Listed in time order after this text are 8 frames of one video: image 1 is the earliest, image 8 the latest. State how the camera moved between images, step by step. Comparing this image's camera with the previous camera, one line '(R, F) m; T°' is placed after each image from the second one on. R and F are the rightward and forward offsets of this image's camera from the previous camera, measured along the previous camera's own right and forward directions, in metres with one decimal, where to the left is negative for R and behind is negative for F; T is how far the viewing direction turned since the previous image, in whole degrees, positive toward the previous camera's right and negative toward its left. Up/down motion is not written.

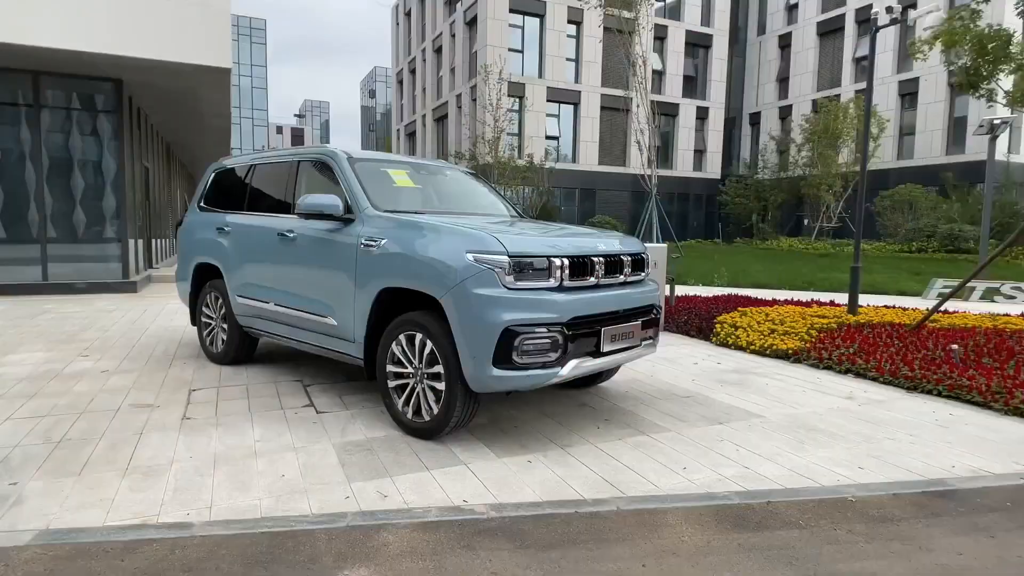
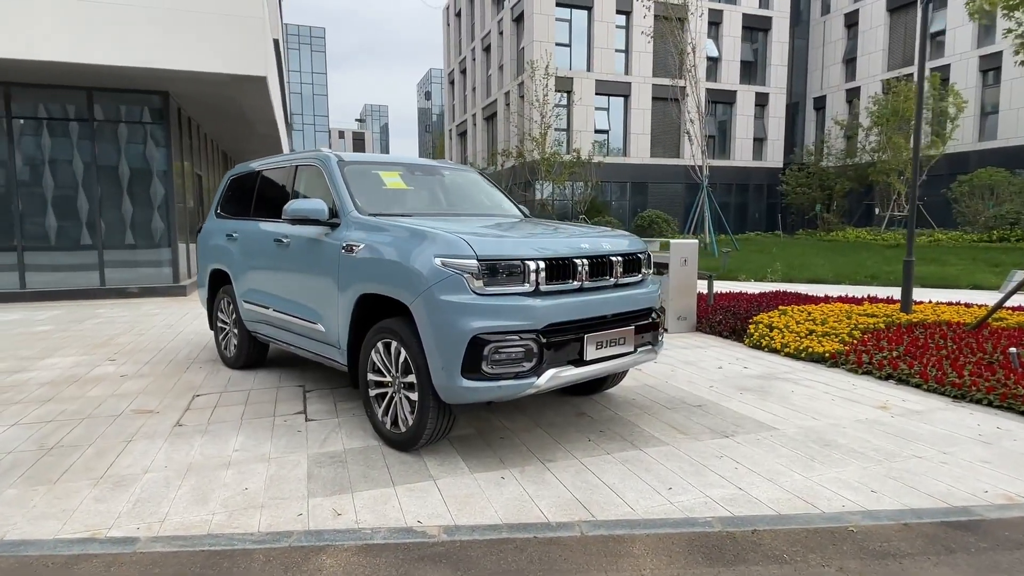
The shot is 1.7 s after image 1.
(+0.5, +0.2) m; -6°
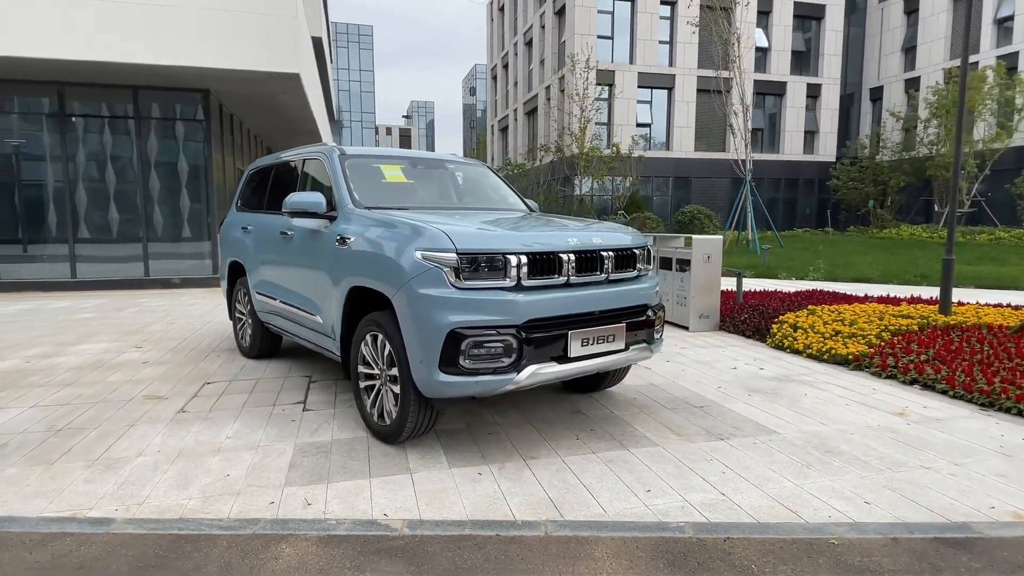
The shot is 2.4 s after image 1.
(+0.4, +0.1) m; -4°
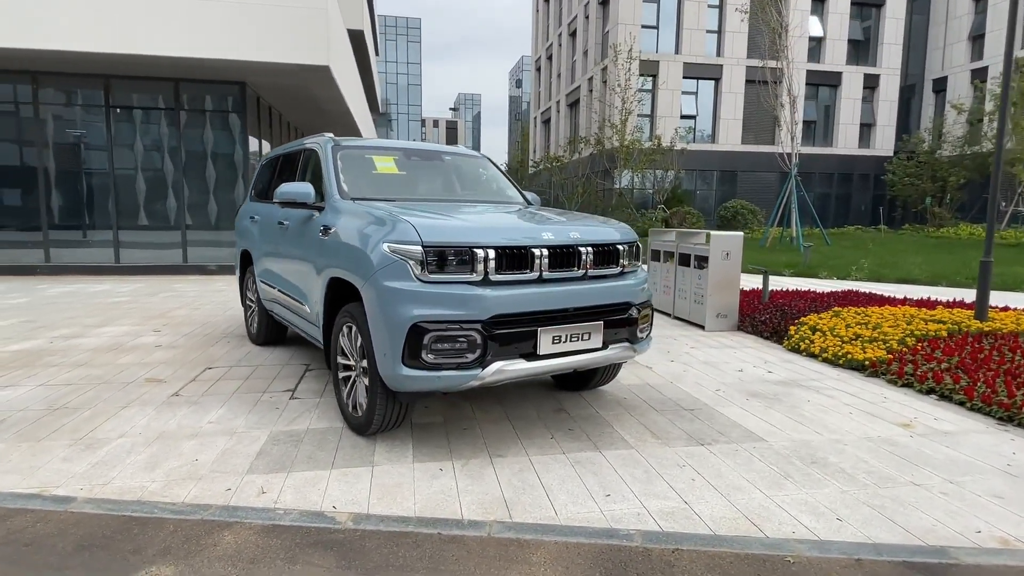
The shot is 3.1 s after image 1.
(+0.5, +0.1) m; -4°
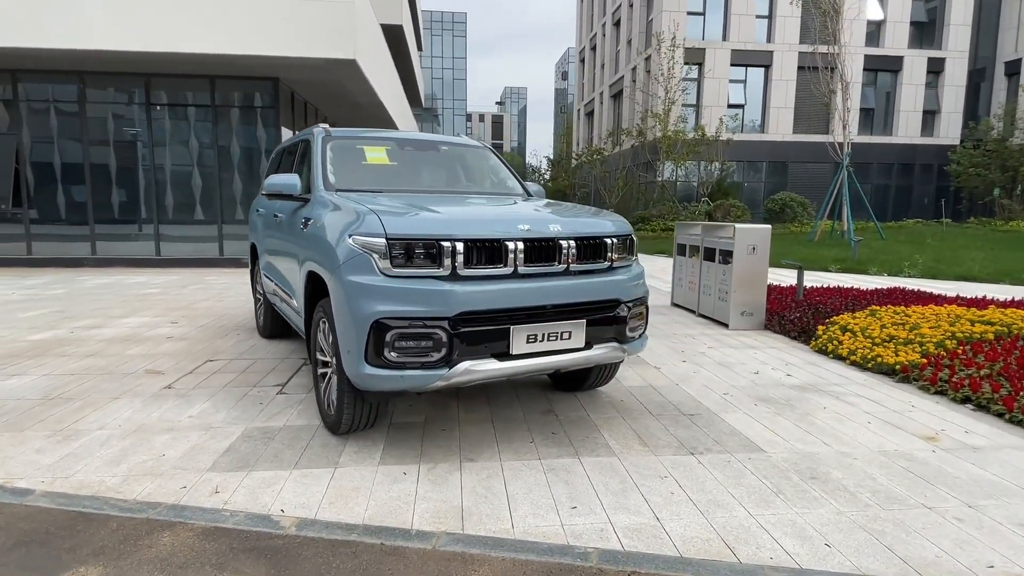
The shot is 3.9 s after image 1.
(+0.4, +0.2) m; -5°
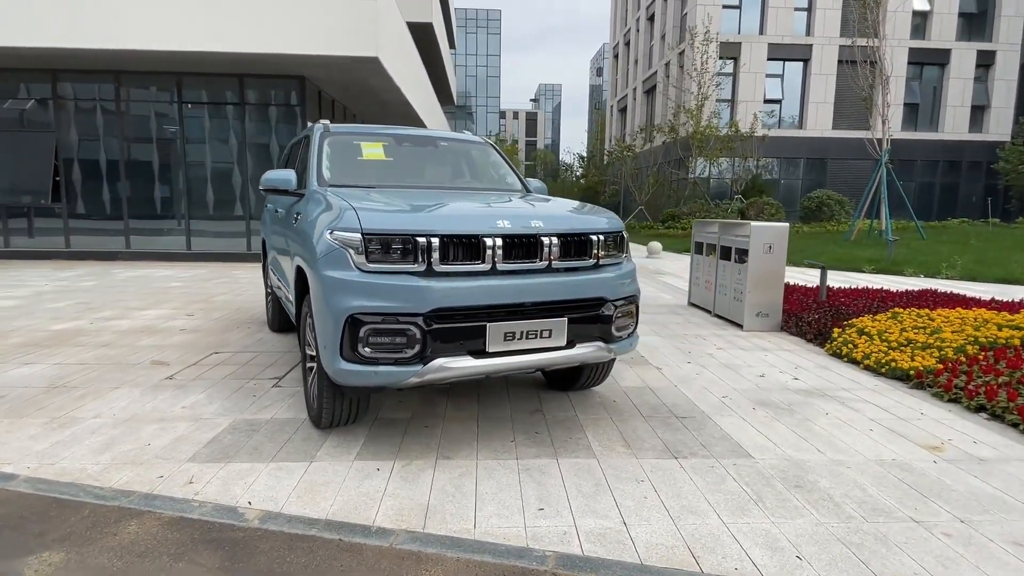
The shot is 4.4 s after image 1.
(+0.3, +0.1) m; -3°
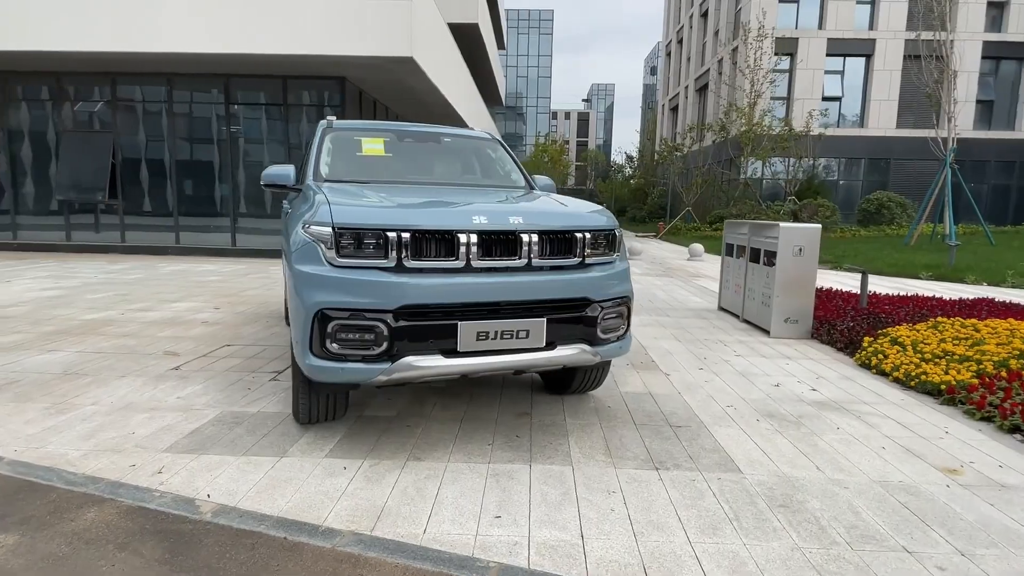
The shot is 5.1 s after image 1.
(+0.4, +0.1) m; -5°
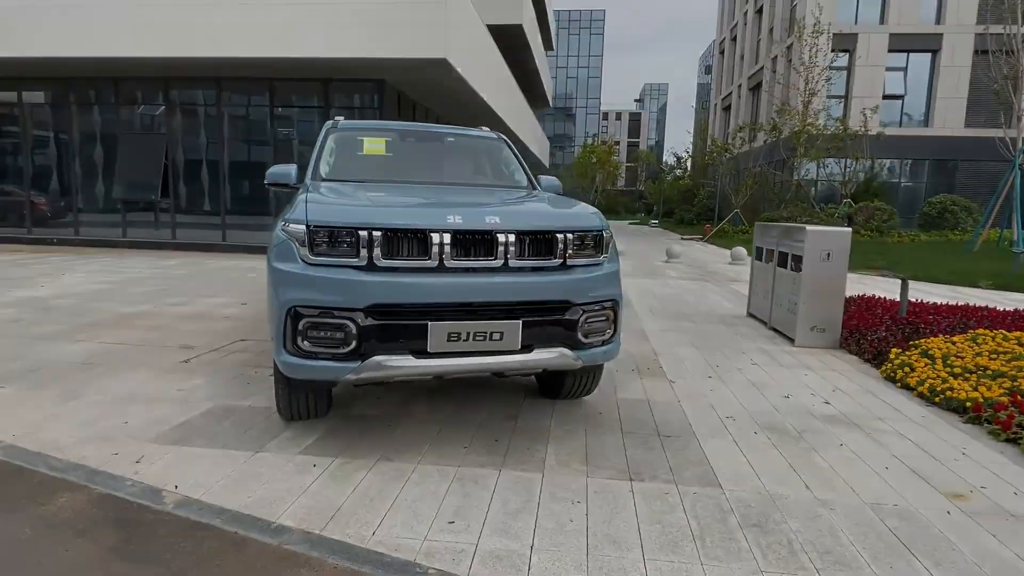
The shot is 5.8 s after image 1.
(+0.4, +0.1) m; -5°
